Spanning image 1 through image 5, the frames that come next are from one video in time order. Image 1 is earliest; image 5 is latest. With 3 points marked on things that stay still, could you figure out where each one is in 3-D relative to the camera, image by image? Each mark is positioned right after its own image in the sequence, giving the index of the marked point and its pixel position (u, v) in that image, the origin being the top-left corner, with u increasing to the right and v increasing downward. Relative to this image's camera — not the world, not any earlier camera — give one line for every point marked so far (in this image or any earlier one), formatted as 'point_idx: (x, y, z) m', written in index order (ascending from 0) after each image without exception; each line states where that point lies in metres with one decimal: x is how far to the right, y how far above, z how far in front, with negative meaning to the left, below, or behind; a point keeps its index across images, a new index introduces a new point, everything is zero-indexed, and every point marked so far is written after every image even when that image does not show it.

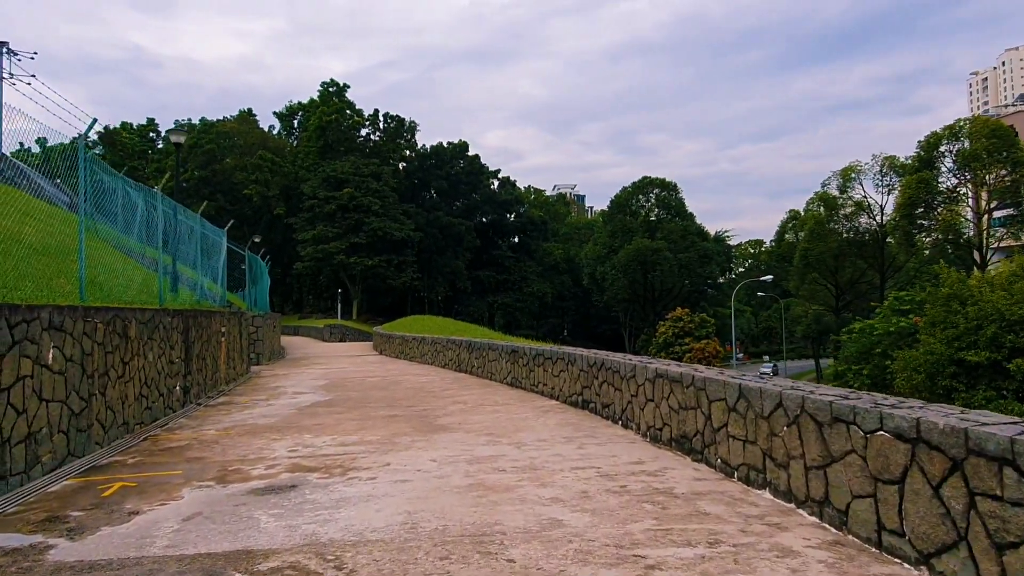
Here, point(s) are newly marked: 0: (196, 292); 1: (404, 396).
0: (-5.7, -0.1, +13.4) m
1: (-1.6, -1.6, +10.7) m
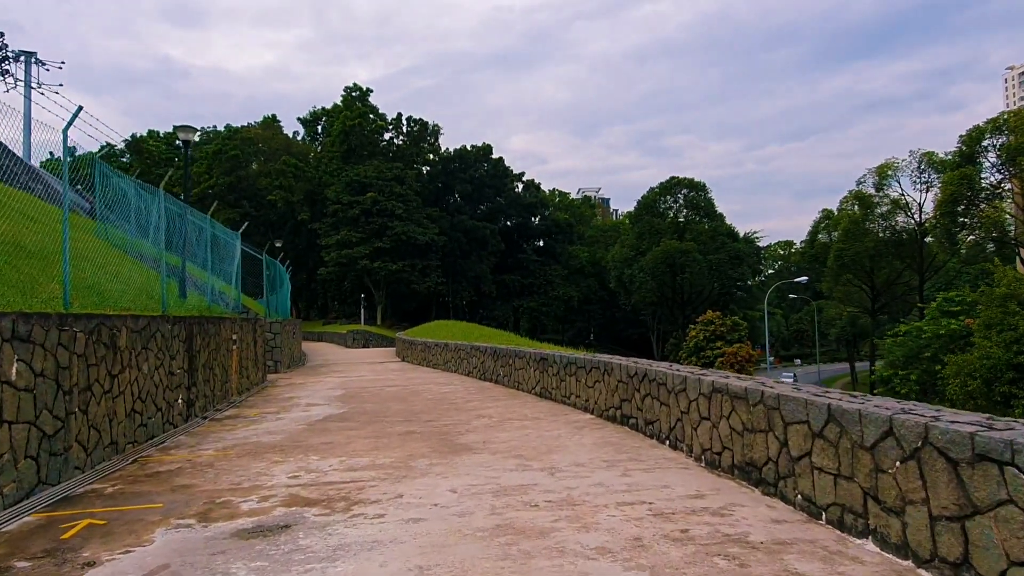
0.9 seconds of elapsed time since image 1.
0: (-5.3, -0.2, +12.7) m
1: (-1.2, -1.6, +9.9) m
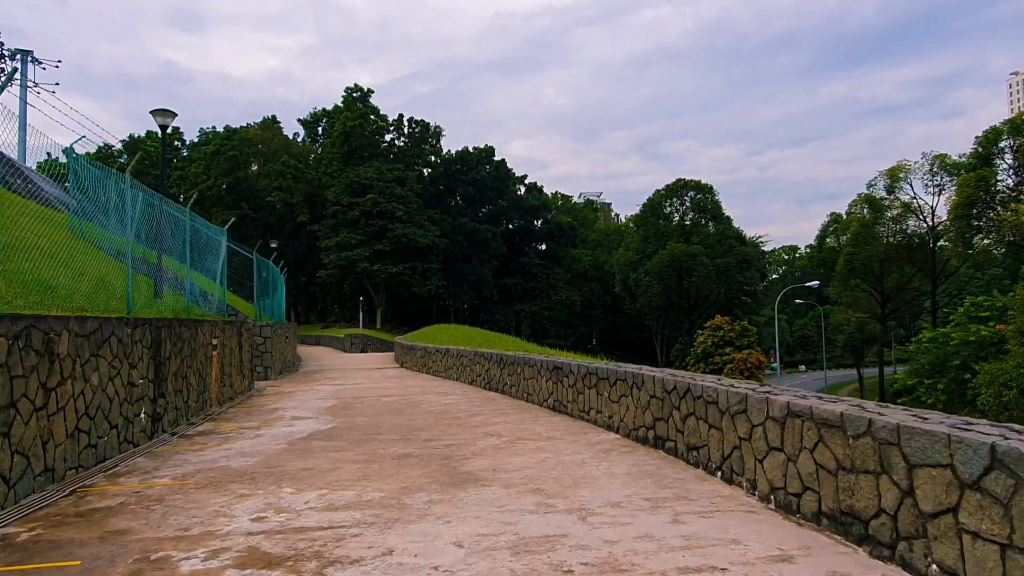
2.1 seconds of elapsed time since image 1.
0: (-5.1, -0.2, +11.6) m
1: (-1.0, -1.6, +8.7) m
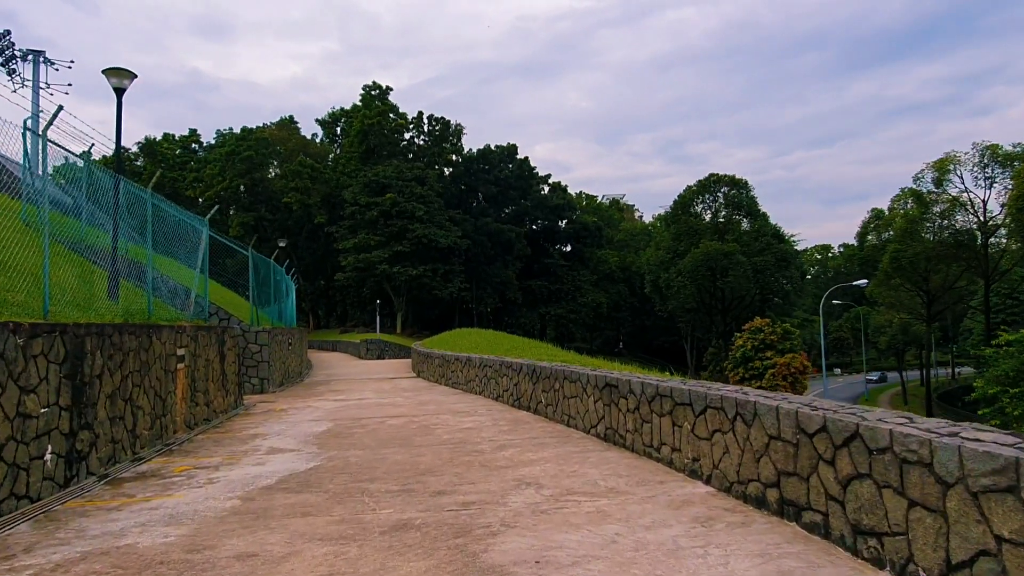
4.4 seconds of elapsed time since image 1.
0: (-4.7, -0.1, +9.5) m
1: (-0.7, -1.5, +6.5) m
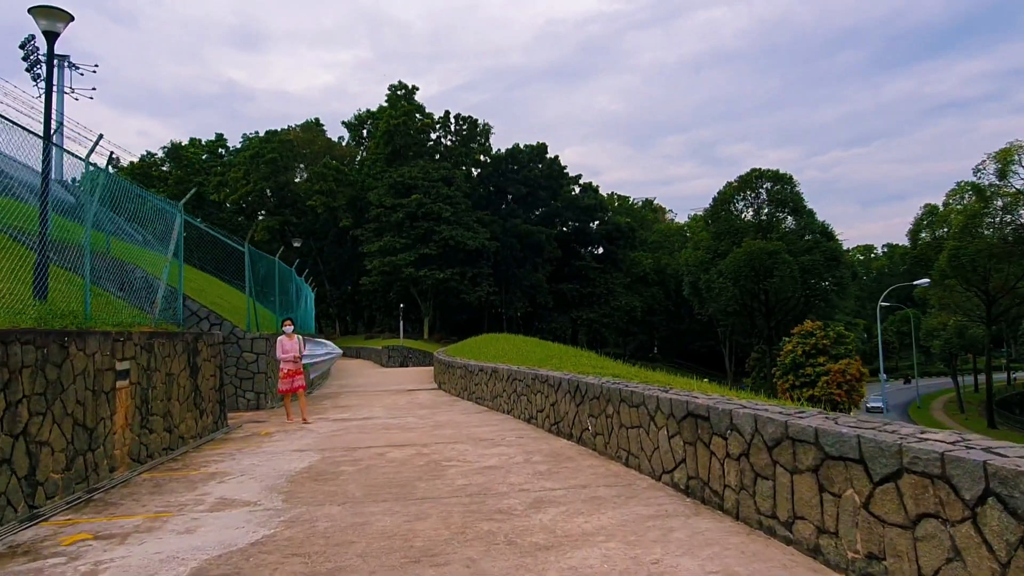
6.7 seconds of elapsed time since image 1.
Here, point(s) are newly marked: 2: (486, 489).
0: (-4.3, -0.1, +7.5) m
1: (-0.4, -1.5, +4.4) m
2: (-0.2, -1.5, +5.6) m
